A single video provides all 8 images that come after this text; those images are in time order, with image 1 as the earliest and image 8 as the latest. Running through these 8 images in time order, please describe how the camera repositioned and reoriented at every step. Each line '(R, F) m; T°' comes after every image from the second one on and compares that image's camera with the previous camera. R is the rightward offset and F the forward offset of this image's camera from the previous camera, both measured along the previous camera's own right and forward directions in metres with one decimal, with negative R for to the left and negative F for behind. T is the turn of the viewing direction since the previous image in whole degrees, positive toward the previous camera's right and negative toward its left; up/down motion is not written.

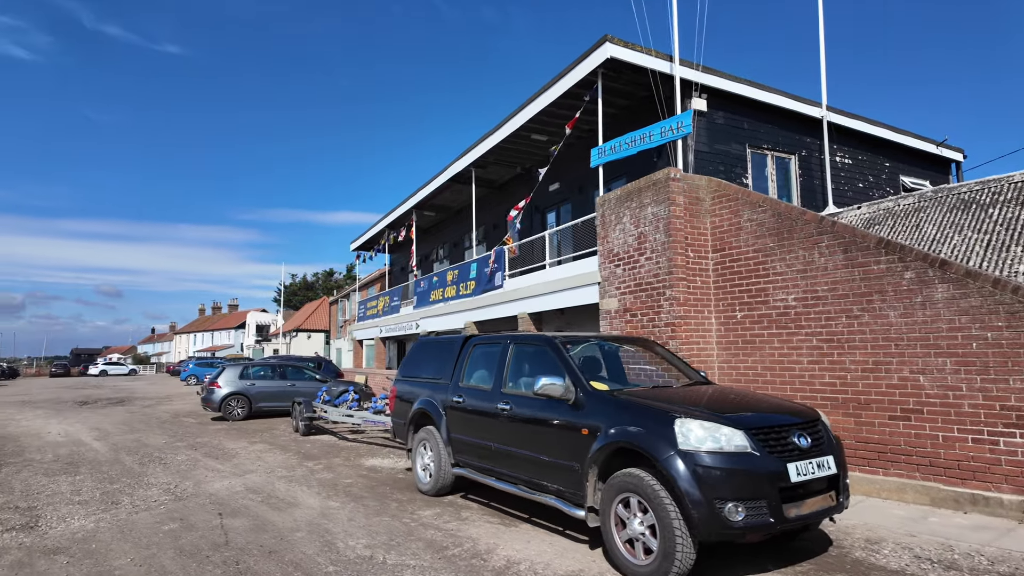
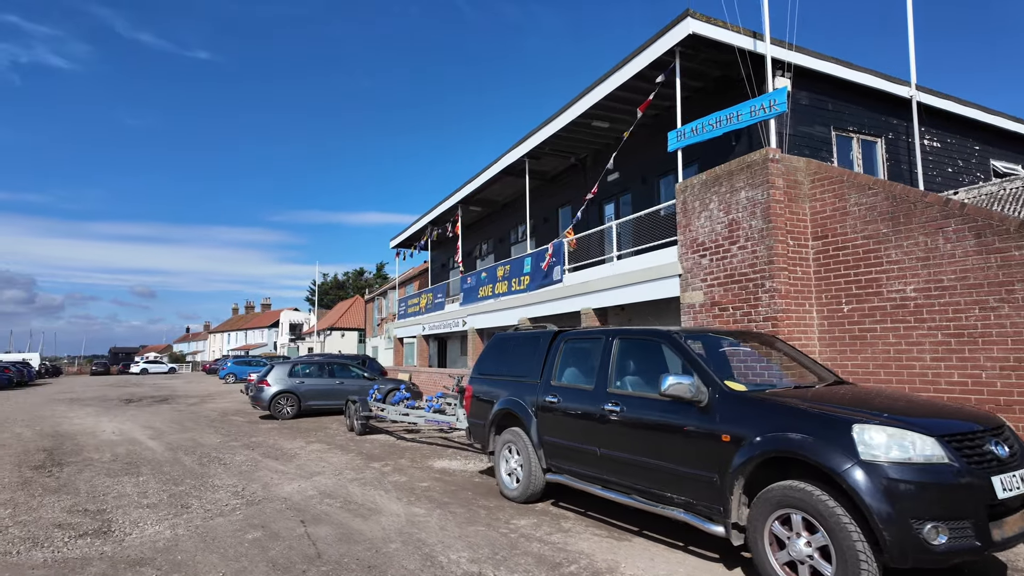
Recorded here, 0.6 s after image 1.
(-0.8, +0.5) m; -2°
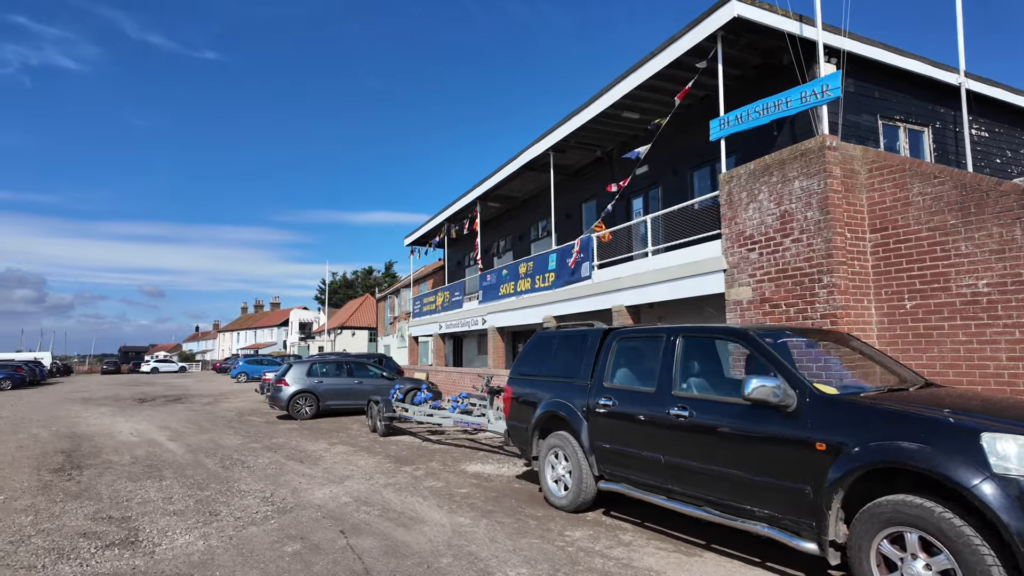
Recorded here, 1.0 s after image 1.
(-0.4, +0.4) m; -1°
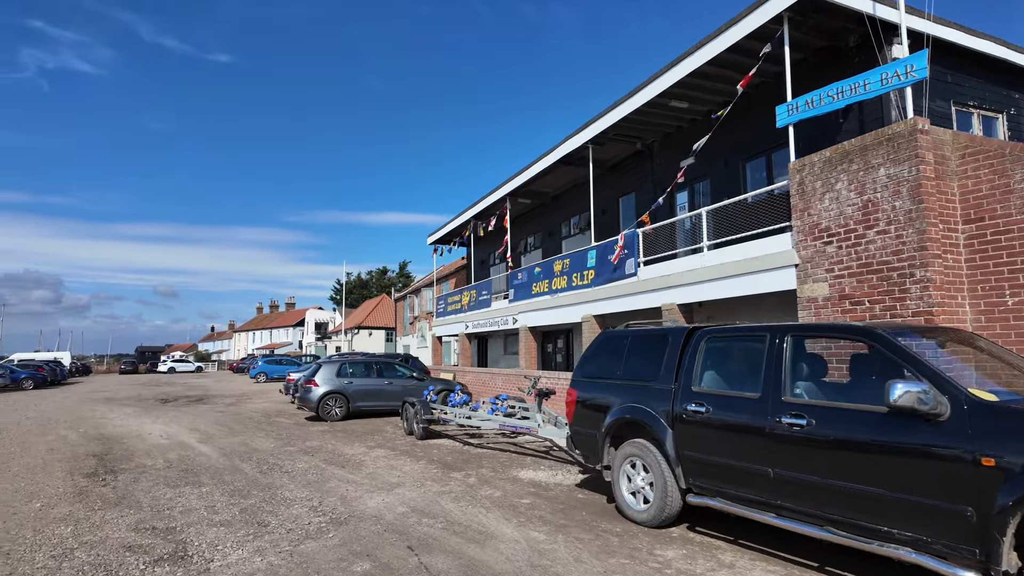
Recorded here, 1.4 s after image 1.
(-0.6, +0.5) m; -1°
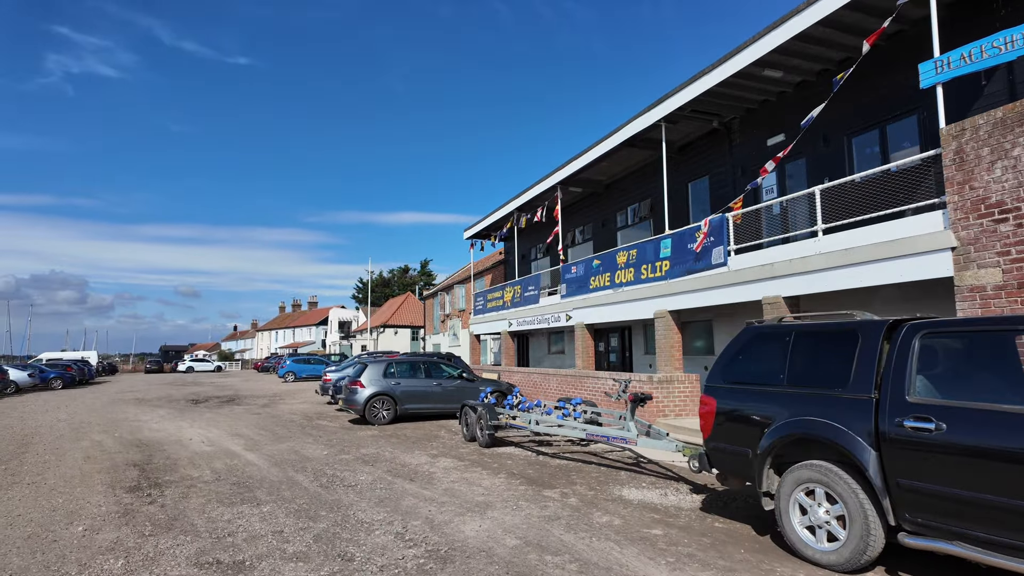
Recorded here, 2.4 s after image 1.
(-1.0, +1.1) m; -2°
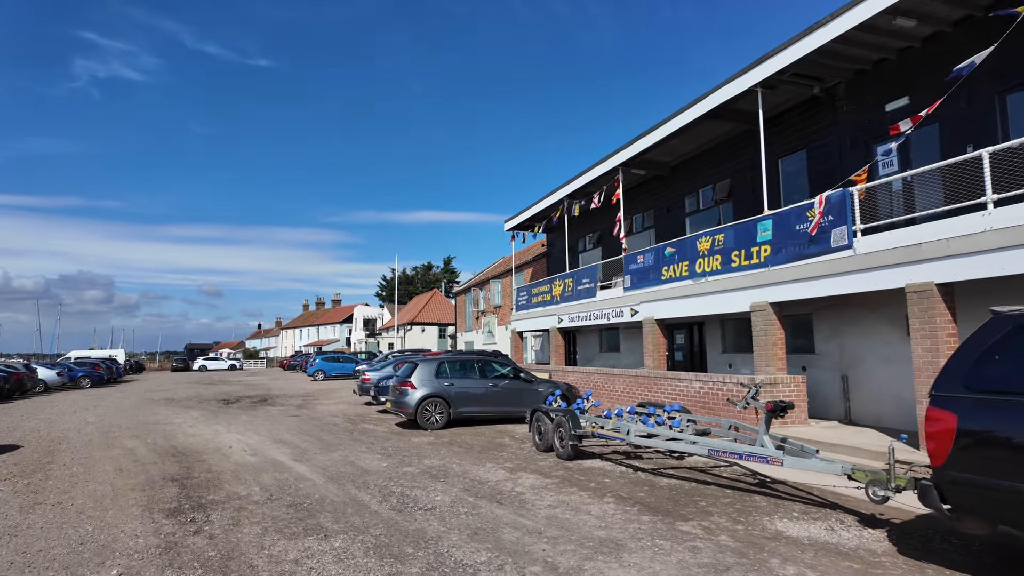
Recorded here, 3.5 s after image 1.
(-1.0, +1.4) m; -2°
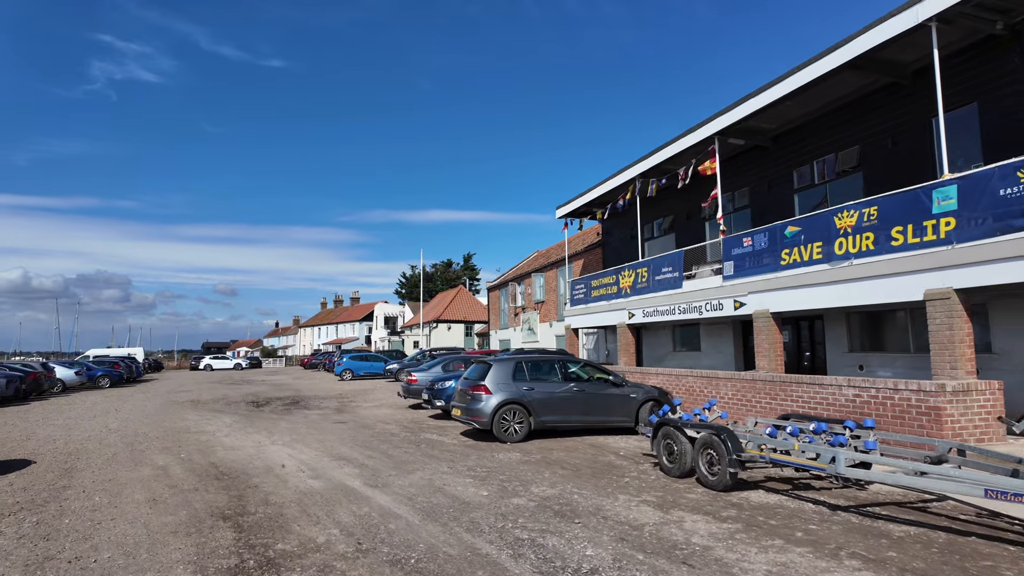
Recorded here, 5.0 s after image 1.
(-1.5, +2.0) m; -1°
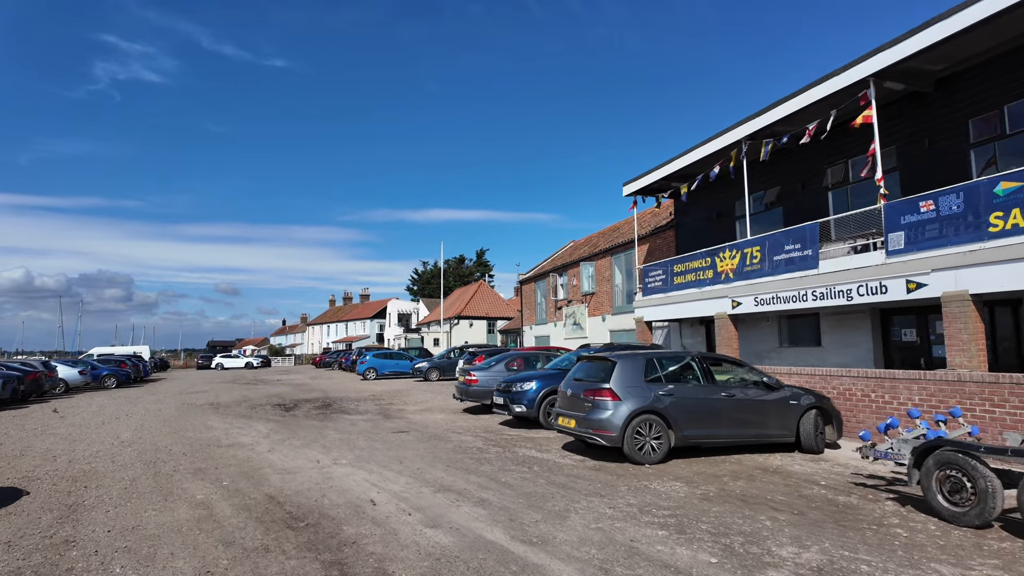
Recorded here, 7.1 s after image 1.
(-1.9, +2.5) m; 0°
